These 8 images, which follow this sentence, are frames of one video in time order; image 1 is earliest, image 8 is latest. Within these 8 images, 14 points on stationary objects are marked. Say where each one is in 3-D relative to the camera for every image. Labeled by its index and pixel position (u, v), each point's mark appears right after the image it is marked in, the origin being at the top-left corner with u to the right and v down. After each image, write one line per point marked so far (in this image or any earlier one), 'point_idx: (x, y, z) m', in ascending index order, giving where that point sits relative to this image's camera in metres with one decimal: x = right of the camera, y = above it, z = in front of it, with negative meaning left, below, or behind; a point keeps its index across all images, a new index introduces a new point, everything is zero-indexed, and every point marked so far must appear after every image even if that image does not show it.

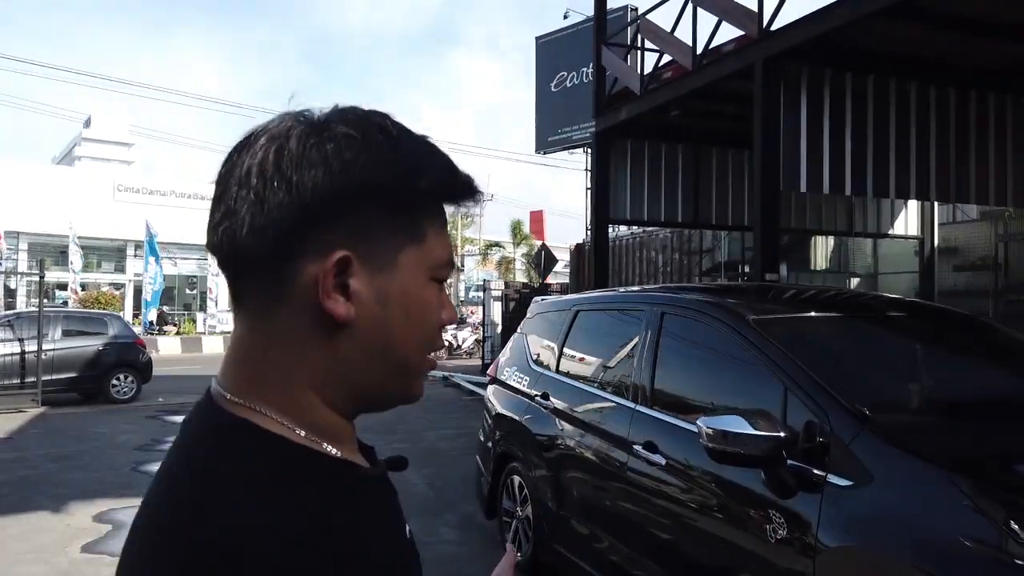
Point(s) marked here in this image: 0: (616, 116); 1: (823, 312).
0: (+1.2, +2.1, +9.4) m
1: (+1.4, -0.1, +3.4) m
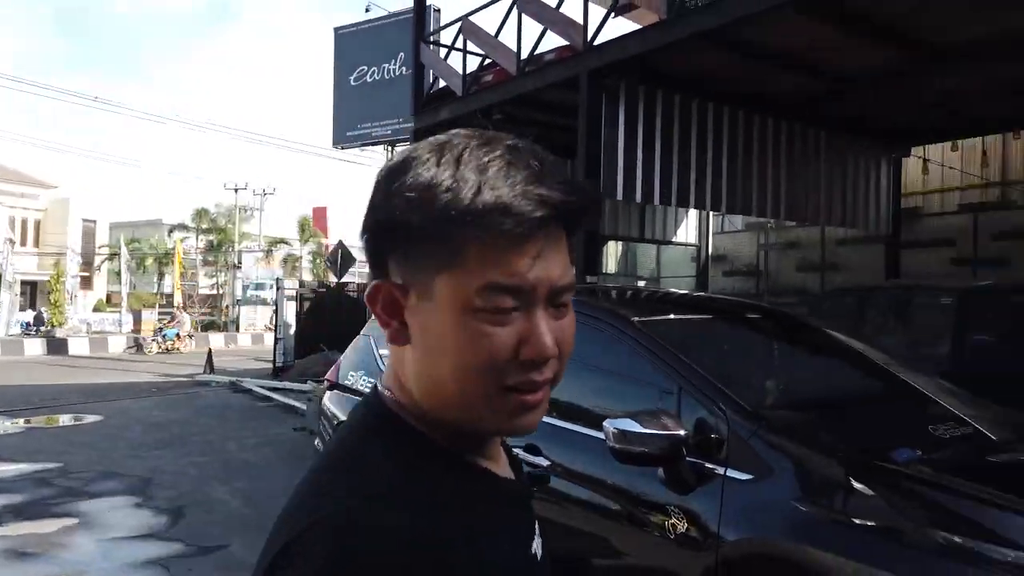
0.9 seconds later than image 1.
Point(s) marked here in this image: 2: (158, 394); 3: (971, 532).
0: (-0.9, +2.1, +9.3) m
1: (+0.8, -0.1, +3.6) m
2: (-6.2, -1.9, +13.6) m
3: (+1.3, -0.7, +2.2) m
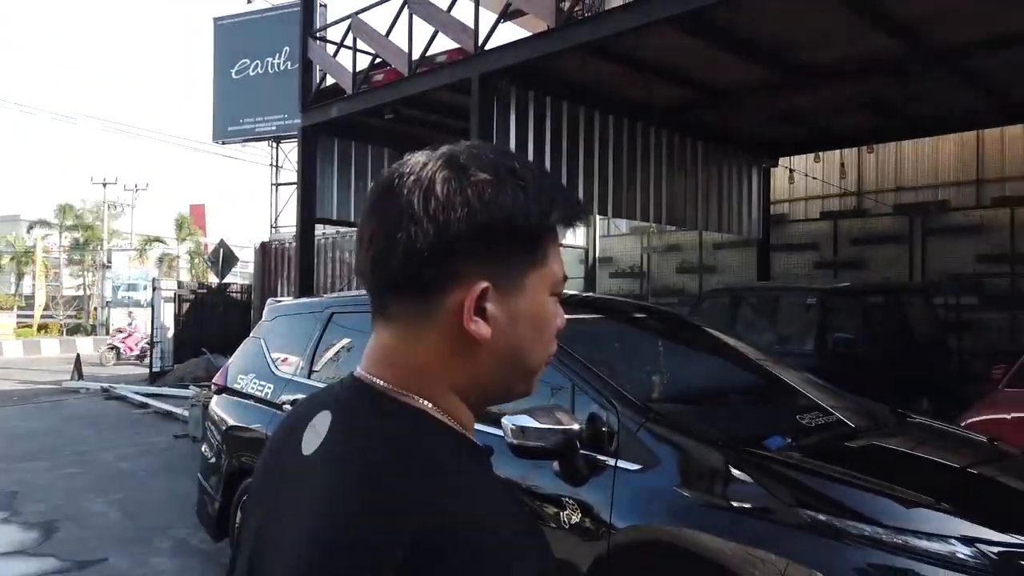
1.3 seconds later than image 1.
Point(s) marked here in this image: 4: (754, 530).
0: (-2.2, +2.1, +9.1) m
1: (+0.3, -0.1, +3.7) m
2: (-8.0, -1.9, +12.6) m
3: (+1.0, -0.7, +2.4) m
4: (+0.8, -0.8, +2.4) m
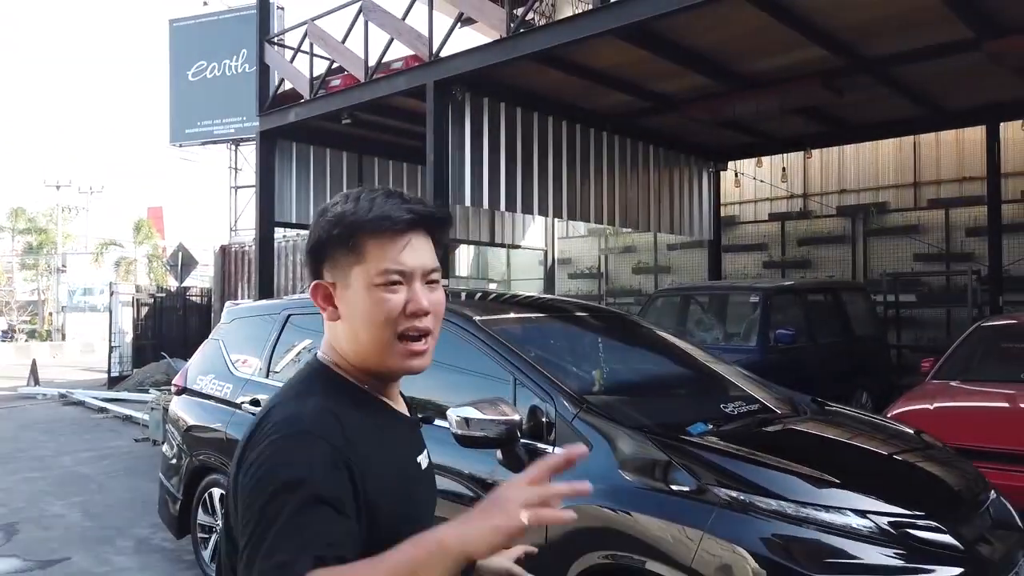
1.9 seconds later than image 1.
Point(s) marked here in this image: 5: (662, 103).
0: (-2.7, +2.0, +9.3) m
1: (+0.1, -0.1, +4.0) m
2: (-8.7, -2.0, +12.5) m
3: (+0.8, -0.7, +2.7) m
4: (+0.6, -0.8, +2.7) m
5: (+1.7, +2.1, +8.9) m
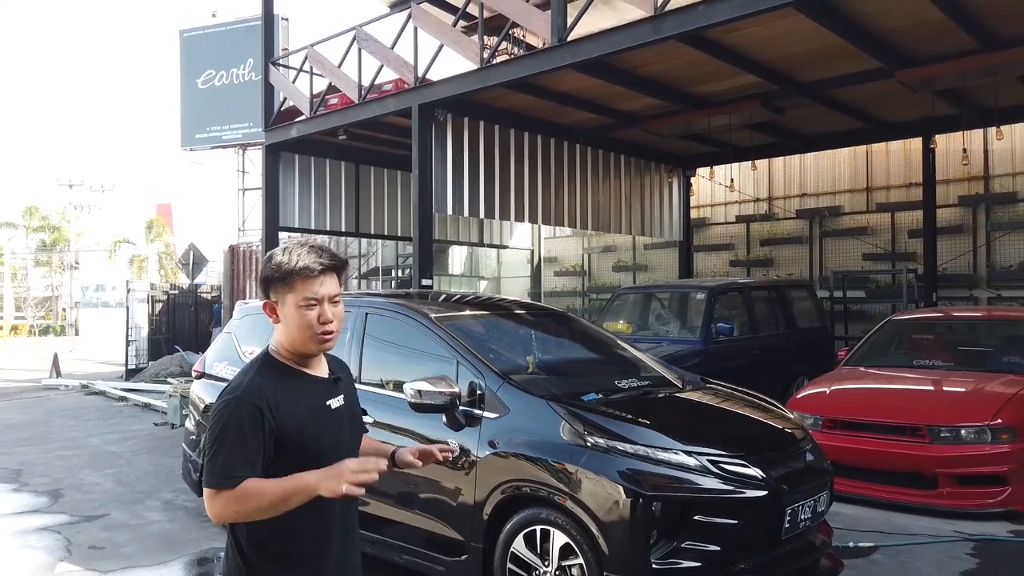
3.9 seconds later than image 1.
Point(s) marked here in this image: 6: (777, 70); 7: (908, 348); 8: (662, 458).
0: (-3.0, +2.0, +10.3) m
1: (-0.2, -0.1, +5.0) m
2: (-8.9, -2.0, +13.6) m
3: (+0.5, -0.7, +3.7) m
4: (+0.3, -0.8, +3.7) m
5: (+1.5, +2.2, +9.9) m
6: (+2.7, +2.2, +7.9) m
7: (+3.9, -0.6, +7.6) m
8: (+0.7, -0.8, +3.6) m
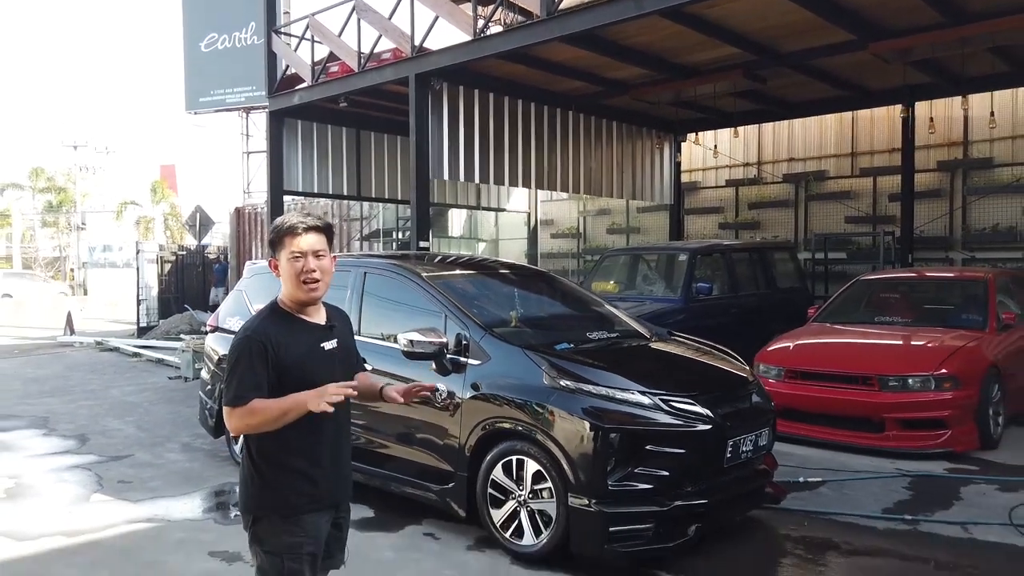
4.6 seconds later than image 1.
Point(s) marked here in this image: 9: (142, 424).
0: (-3.1, +2.6, +10.7) m
1: (-0.3, +0.1, +5.5) m
2: (-9.0, -1.2, +14.2) m
3: (+0.4, -0.5, +4.2) m
4: (+0.1, -0.6, +4.2) m
5: (+1.4, +2.7, +10.3) m
6: (+2.6, +2.6, +8.3) m
7: (+3.8, -0.2, +8.1) m
8: (+0.6, -0.6, +4.1) m
9: (-3.8, -1.4, +8.0) m
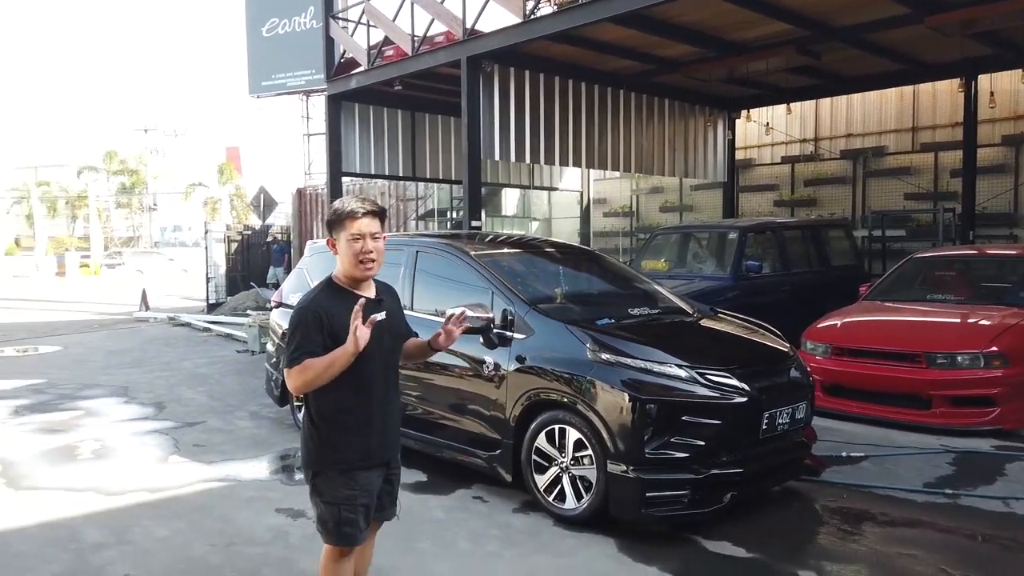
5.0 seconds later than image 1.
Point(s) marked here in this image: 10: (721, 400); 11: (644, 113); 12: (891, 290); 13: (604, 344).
0: (-2.4, +2.9, +11.0) m
1: (0.0, +0.3, +5.7) m
2: (-8.0, -0.8, +15.1) m
3: (+0.6, -0.4, +4.4) m
4: (+0.4, -0.5, +4.5) m
5: (+2.1, +3.0, +10.3) m
6: (+3.2, +2.9, +8.2) m
7: (+4.3, 0.0, +8.0) m
8: (+0.8, -0.5, +4.3) m
9: (-3.3, -1.2, +8.6) m
10: (+1.1, -0.6, +4.2) m
11: (+2.0, +2.7, +11.8) m
12: (+4.0, 0.0, +8.2) m
13: (+0.5, -0.3, +4.5) m
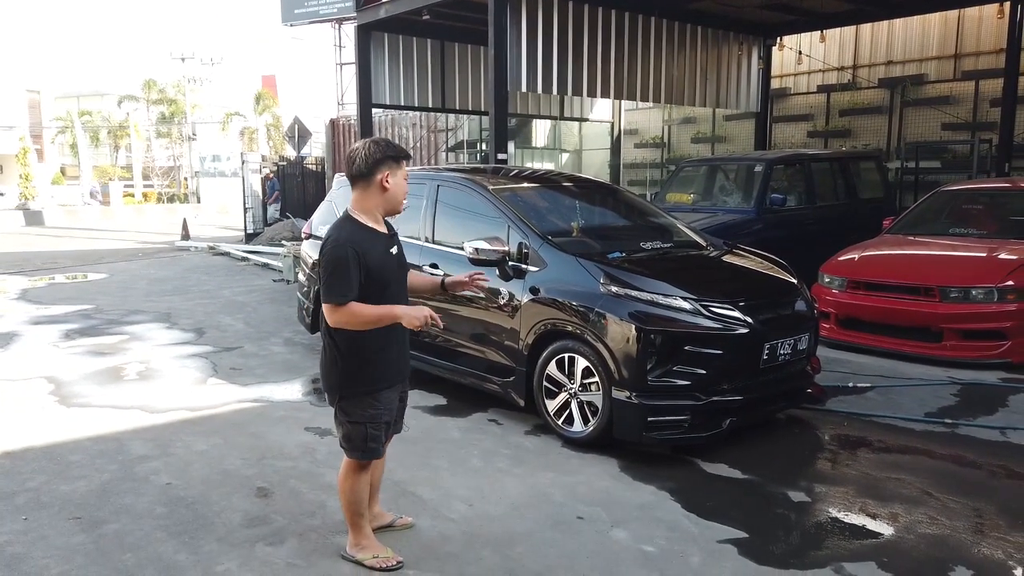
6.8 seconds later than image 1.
0: (-2.0, +3.9, +11.0) m
1: (+0.1, +0.8, +5.8) m
2: (-7.4, +0.6, +15.6) m
3: (+0.7, 0.0, +4.6) m
4: (+0.5, -0.1, +4.6) m
5: (+2.4, +3.9, +10.1) m
6: (+3.4, +3.6, +7.9) m
7: (+4.6, +0.7, +7.9) m
8: (+0.9, -0.1, +4.4) m
9: (-3.0, -0.4, +9.0) m
10: (+1.2, -0.2, +4.4) m
11: (+2.5, +3.7, +11.6) m
12: (+4.2, +0.7, +8.1) m
13: (+0.6, +0.1, +4.7) m
